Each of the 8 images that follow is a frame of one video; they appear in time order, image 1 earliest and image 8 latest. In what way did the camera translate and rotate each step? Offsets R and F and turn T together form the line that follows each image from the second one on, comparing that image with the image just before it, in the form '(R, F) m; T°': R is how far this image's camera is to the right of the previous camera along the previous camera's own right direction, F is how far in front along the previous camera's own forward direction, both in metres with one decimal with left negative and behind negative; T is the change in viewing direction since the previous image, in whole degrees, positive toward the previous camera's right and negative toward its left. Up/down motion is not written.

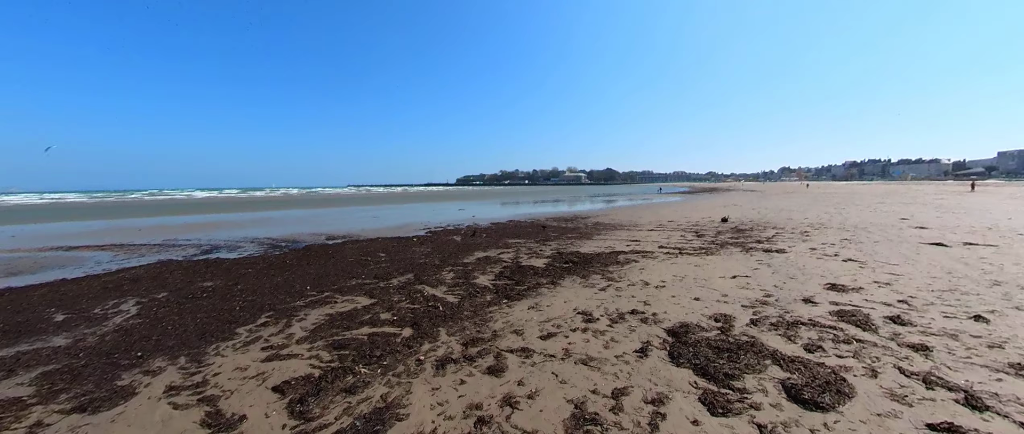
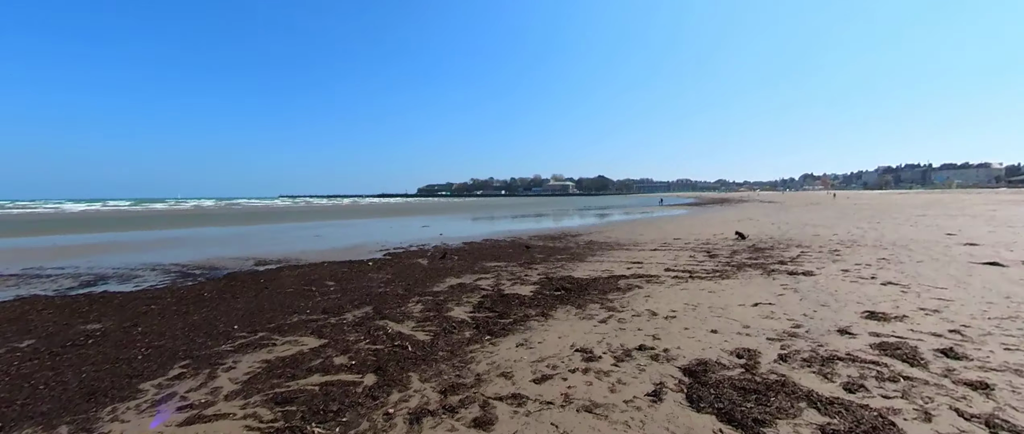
(+0.2, +0.4) m; -3°
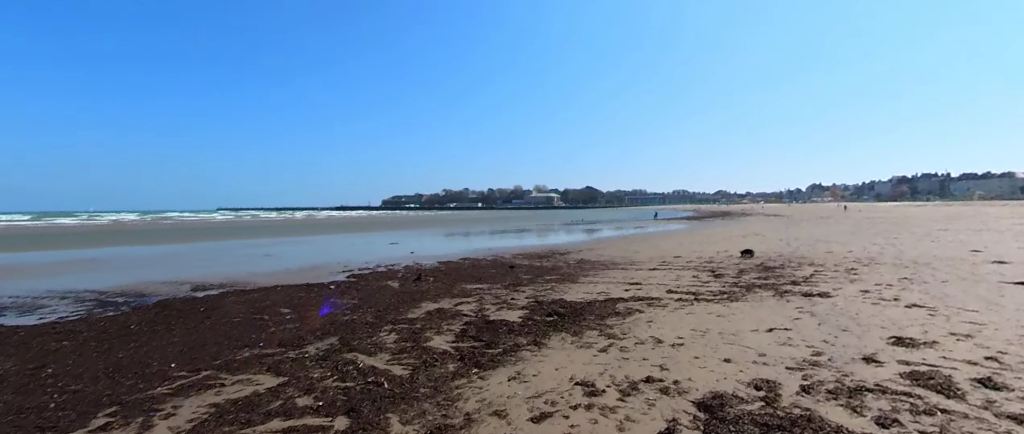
(+0.1, +0.3) m; -1°
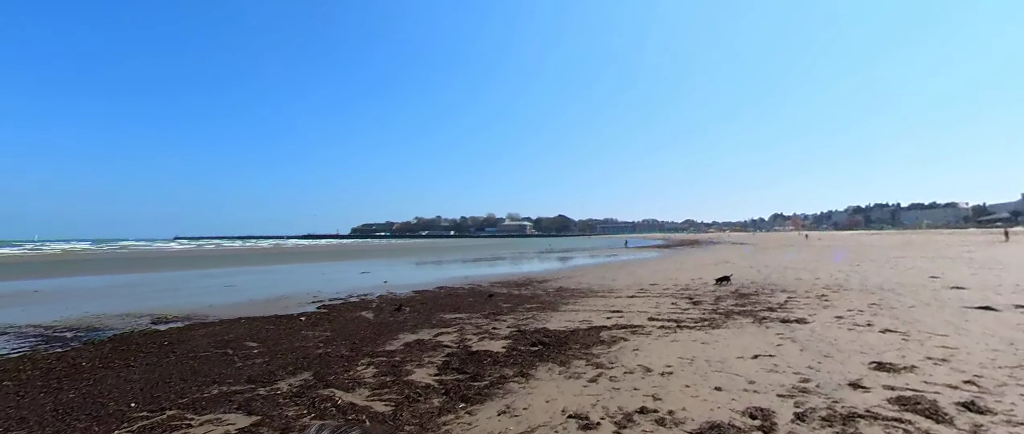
(-0.2, +0.1) m; +3°
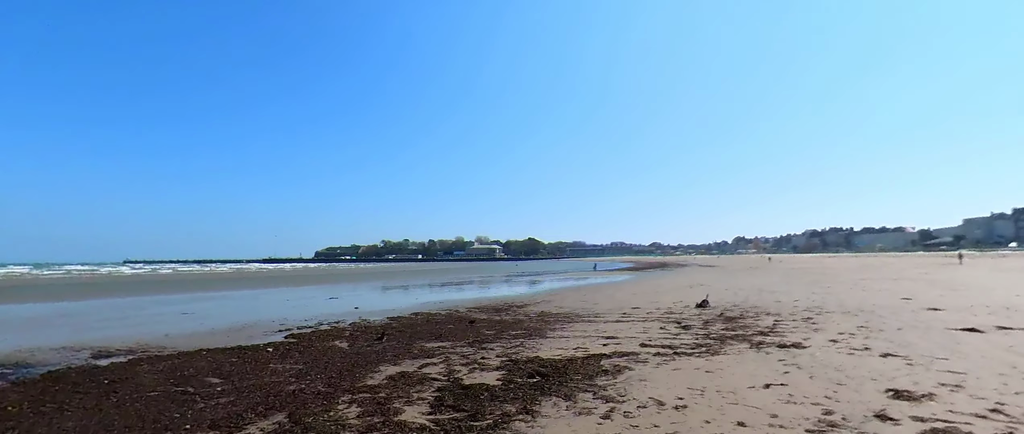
(-0.4, +0.4) m; +4°
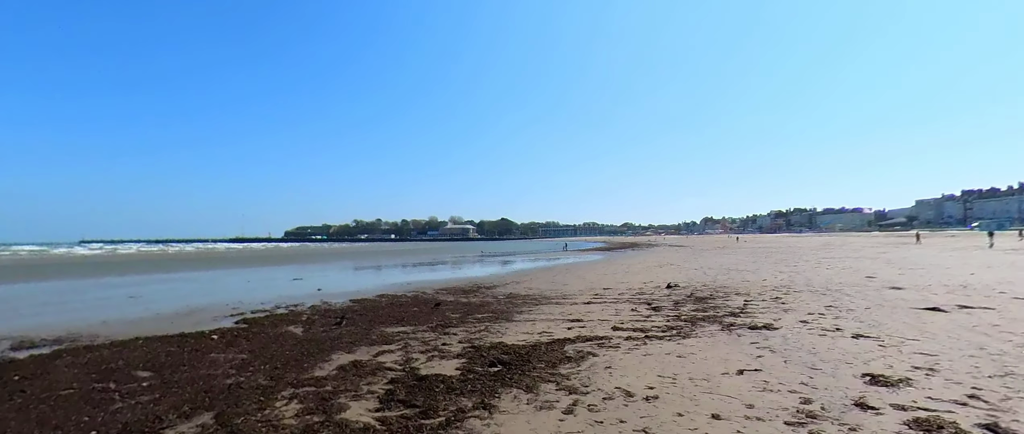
(+0.2, +0.6) m; +3°
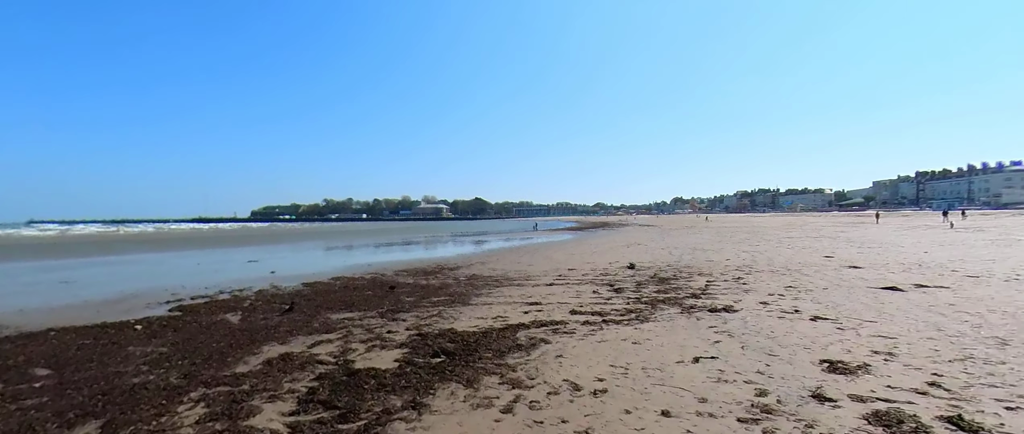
(+0.4, +0.5) m; +3°
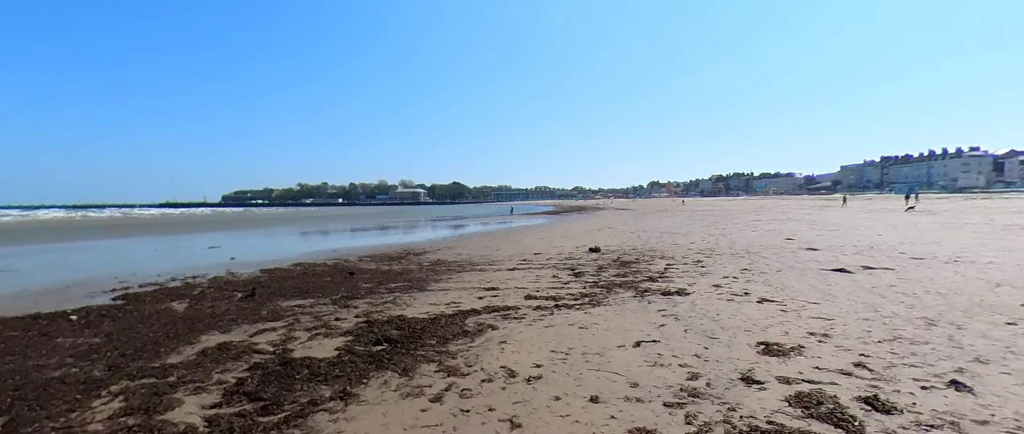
(+0.4, +0.1) m; +3°
